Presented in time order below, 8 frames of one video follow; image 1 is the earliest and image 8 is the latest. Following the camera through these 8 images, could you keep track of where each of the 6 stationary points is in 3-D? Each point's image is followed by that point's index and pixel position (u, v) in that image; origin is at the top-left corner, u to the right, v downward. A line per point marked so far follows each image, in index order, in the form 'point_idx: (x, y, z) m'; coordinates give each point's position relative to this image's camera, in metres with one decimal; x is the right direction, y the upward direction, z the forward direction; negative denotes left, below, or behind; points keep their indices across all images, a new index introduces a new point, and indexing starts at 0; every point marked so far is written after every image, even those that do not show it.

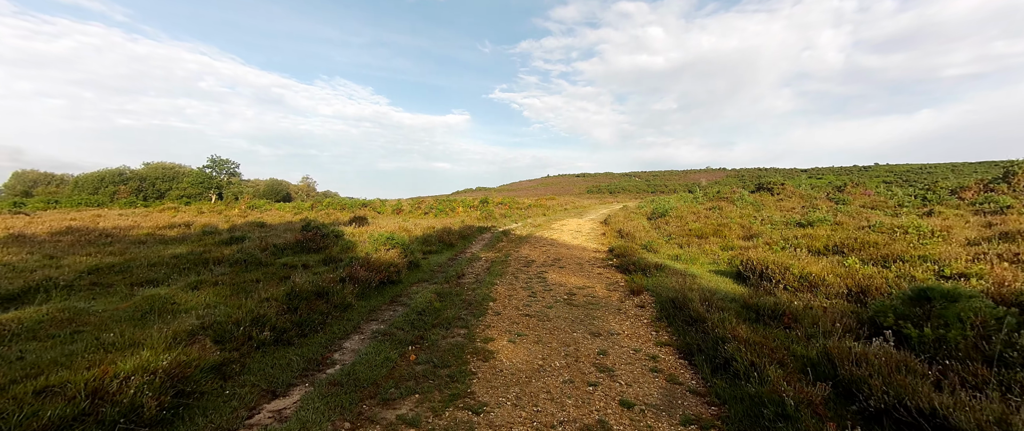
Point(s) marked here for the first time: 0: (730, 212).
0: (+12.2, +0.2, +19.6) m
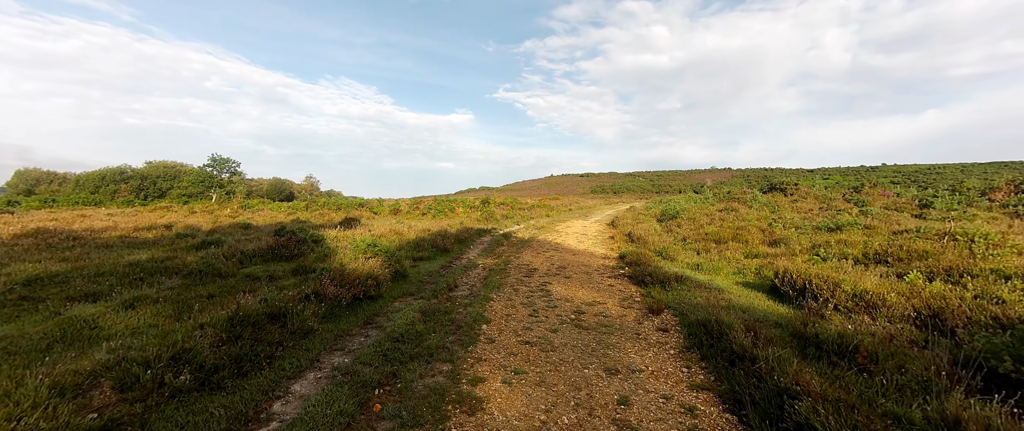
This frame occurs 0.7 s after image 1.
0: (+12.3, 0.0, +18.4) m
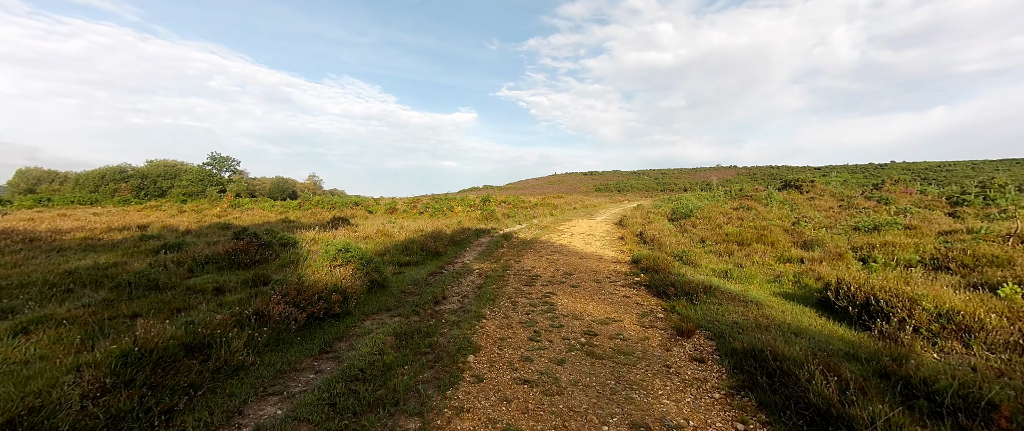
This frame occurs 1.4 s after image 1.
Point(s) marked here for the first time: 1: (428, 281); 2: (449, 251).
0: (+12.4, +0.1, +17.1) m
1: (-1.8, -1.4, +7.4) m
2: (-1.8, -1.0, +10.1) m
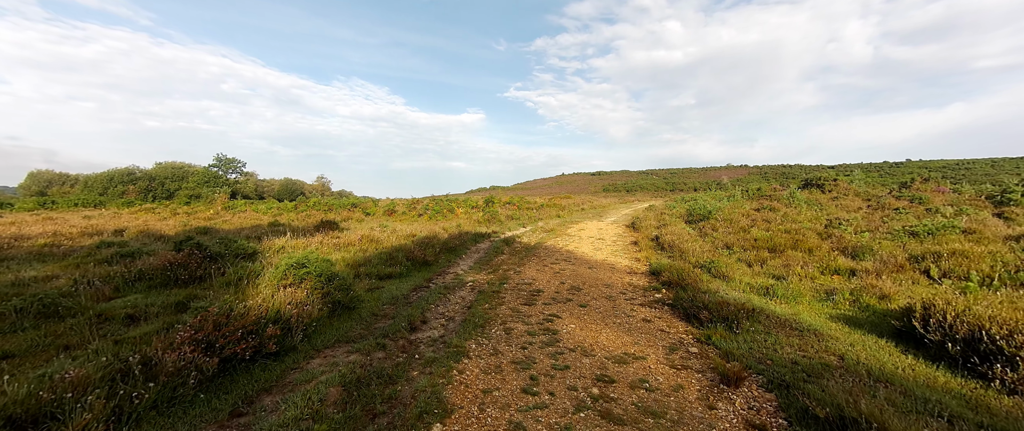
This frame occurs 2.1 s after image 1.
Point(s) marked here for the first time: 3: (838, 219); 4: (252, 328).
0: (+12.5, 0.0, +15.7) m
1: (-1.8, -1.5, +6.2) m
2: (-1.8, -1.1, +9.0) m
3: (+13.7, -0.2, +14.6) m
4: (-2.8, -1.2, +3.8) m
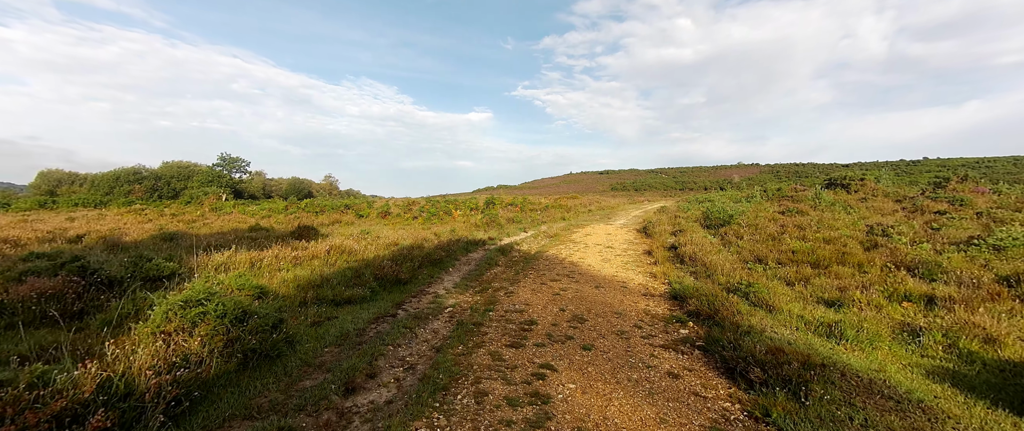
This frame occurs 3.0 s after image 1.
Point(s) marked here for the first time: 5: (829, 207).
0: (+12.5, -0.2, +14.0) m
1: (-2.1, -1.7, +4.9) m
2: (-2.0, -1.3, +7.6) m
3: (+13.6, -0.4, +12.9) m
4: (-3.1, -1.4, +2.5) m
5: (+16.6, +0.4, +18.2) m
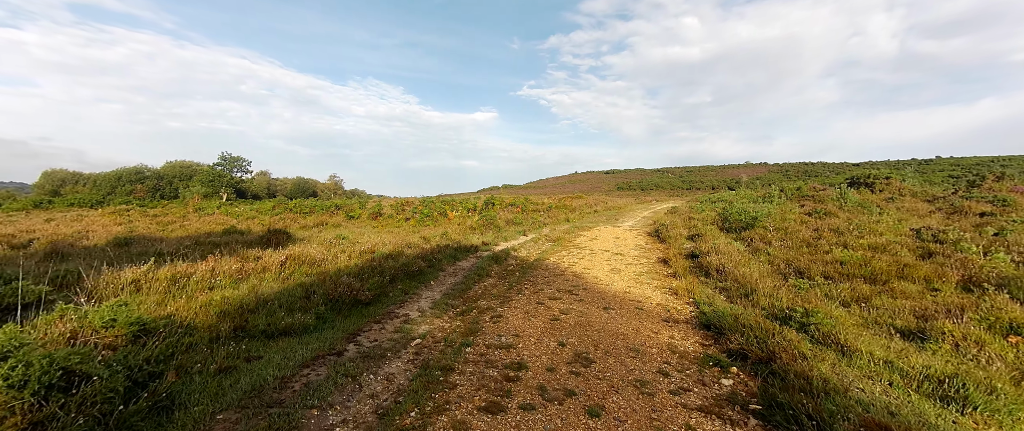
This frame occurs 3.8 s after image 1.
0: (+12.4, -0.2, +12.4) m
1: (-2.3, -1.8, +3.6) m
2: (-2.2, -1.4, +6.3) m
3: (+13.5, -0.4, +11.3) m
4: (-3.4, -1.5, +1.2) m
5: (+16.6, +0.4, +16.6) m
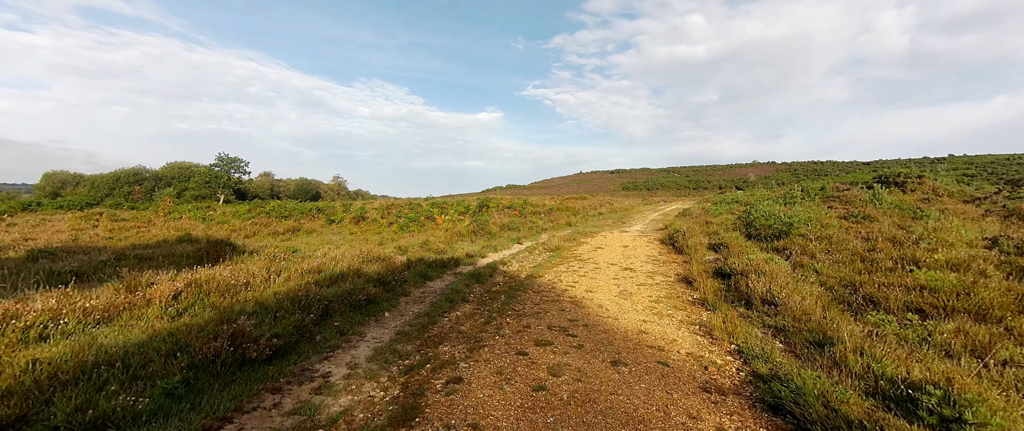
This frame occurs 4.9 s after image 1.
0: (+12.1, -0.4, +10.5) m
1: (-2.7, -1.9, +1.8) m
2: (-2.6, -1.6, +4.5) m
3: (+13.2, -0.6, +9.4) m
4: (-3.8, -1.7, -0.6) m
5: (+16.4, +0.2, +14.6) m
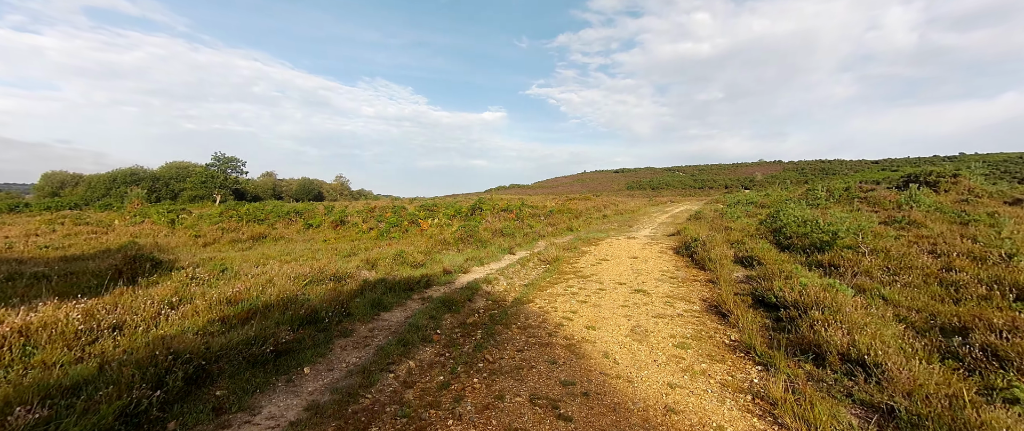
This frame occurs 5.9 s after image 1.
0: (+11.9, -0.6, +8.7) m
1: (-3.1, -2.1, +0.2) m
2: (-2.9, -1.8, +2.9) m
3: (+12.9, -0.8, +7.6) m
4: (-4.2, -1.9, -2.2) m
5: (+16.1, 0.0, +12.8) m
